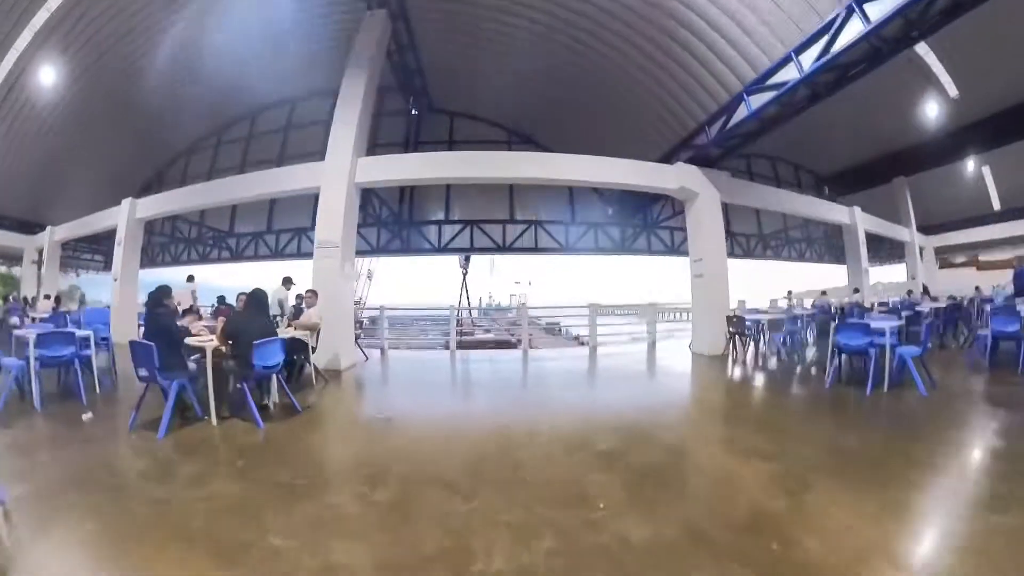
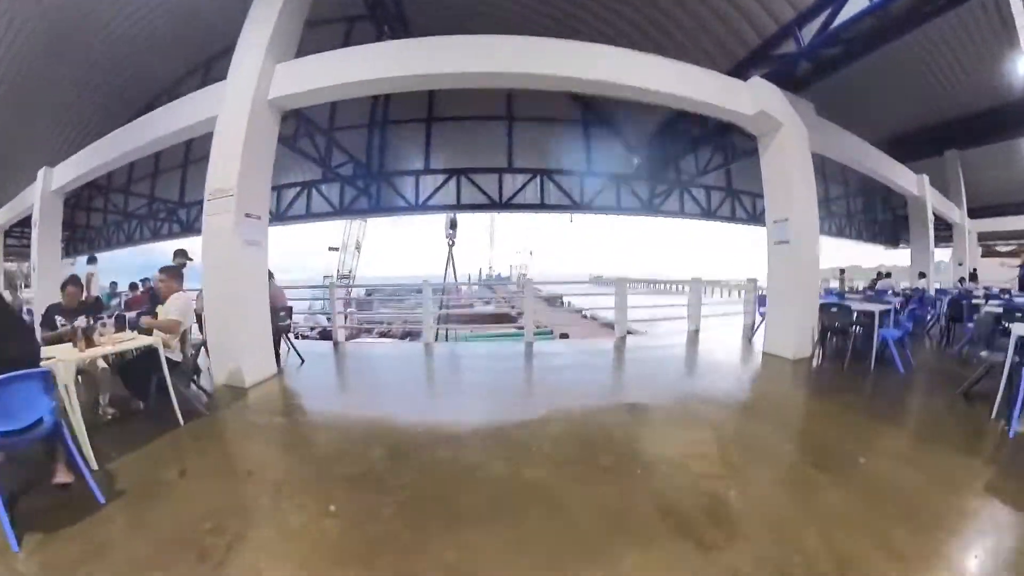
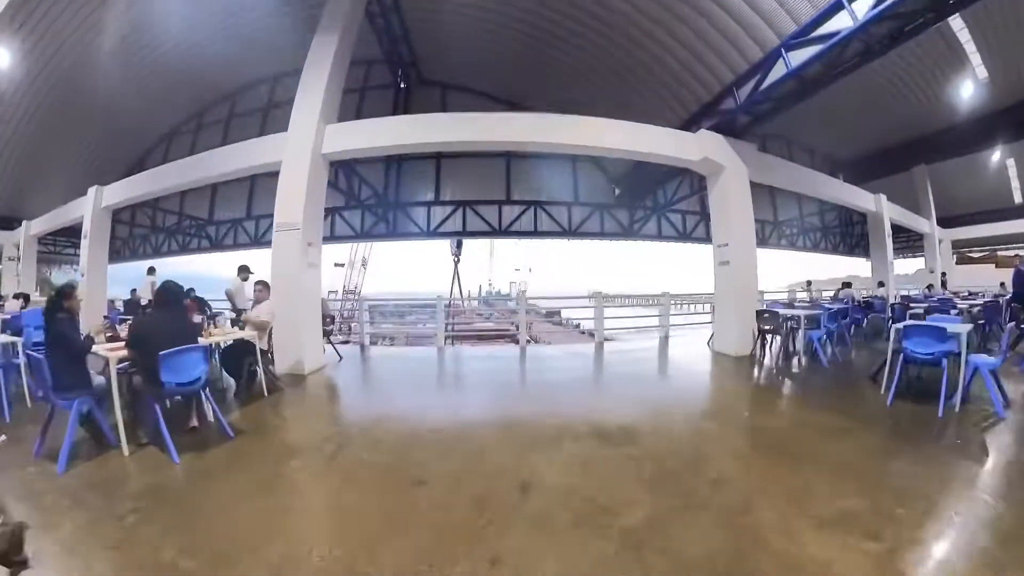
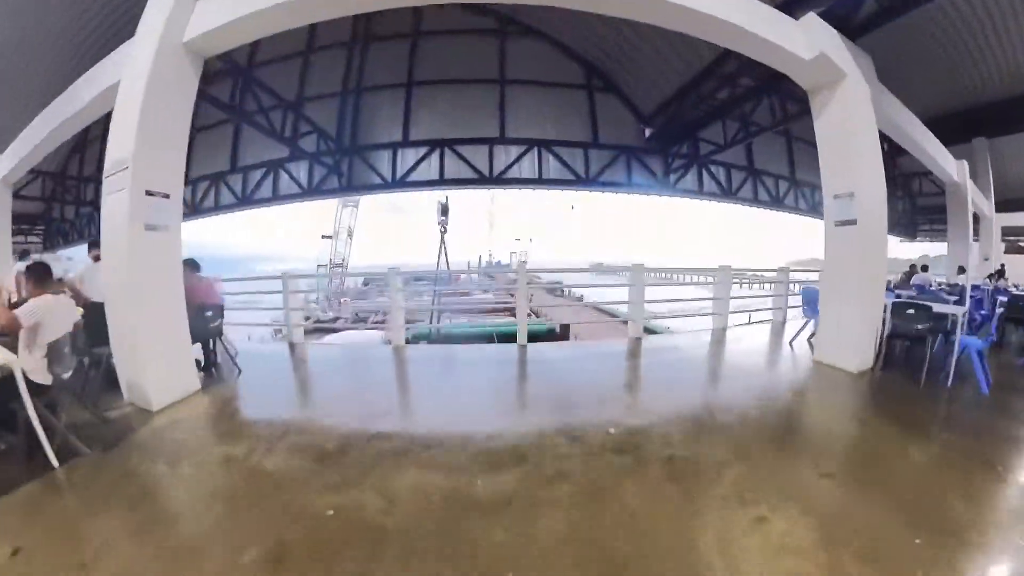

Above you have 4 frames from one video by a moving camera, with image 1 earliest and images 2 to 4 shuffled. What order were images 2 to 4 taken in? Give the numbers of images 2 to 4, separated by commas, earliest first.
3, 2, 4
